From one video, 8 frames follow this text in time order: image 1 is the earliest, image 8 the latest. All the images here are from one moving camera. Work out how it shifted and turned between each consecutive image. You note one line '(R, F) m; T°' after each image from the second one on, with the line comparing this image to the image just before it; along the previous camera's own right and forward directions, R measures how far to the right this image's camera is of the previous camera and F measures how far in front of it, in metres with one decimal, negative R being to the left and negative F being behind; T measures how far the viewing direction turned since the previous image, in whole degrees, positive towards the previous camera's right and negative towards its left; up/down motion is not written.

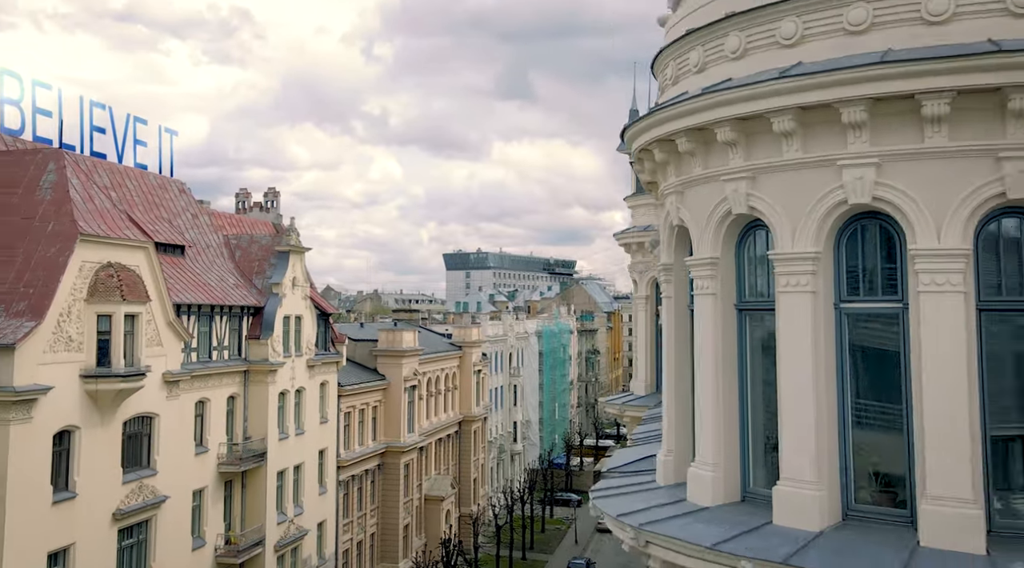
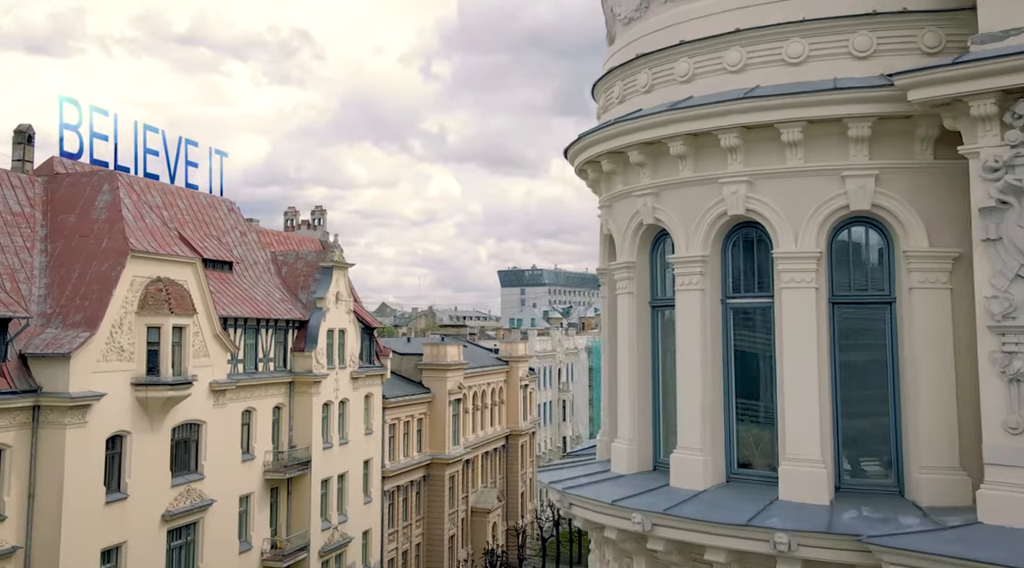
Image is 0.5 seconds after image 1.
(+1.4, -1.9) m; -3°
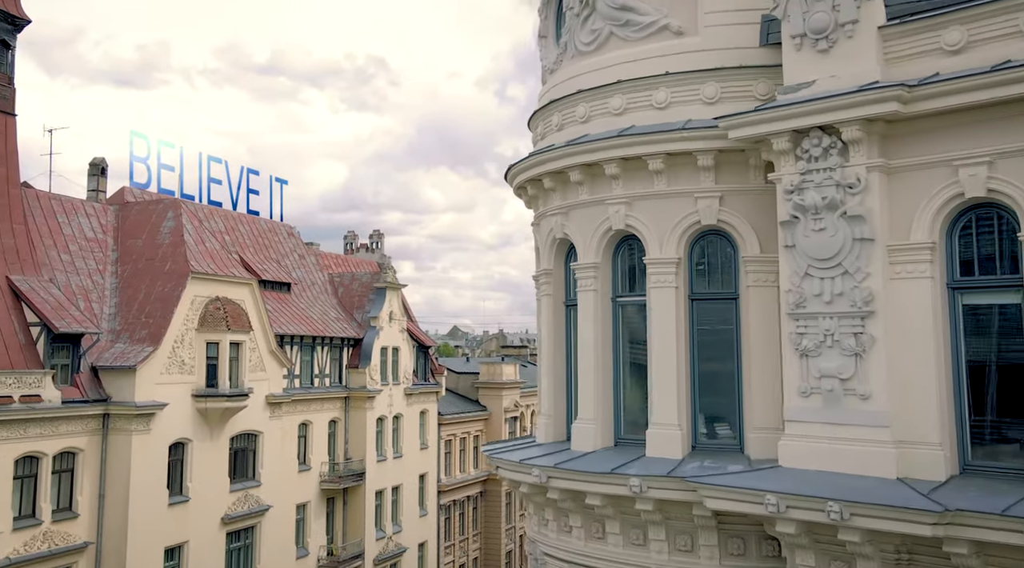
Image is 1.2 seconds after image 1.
(+2.0, -2.8) m; -4°
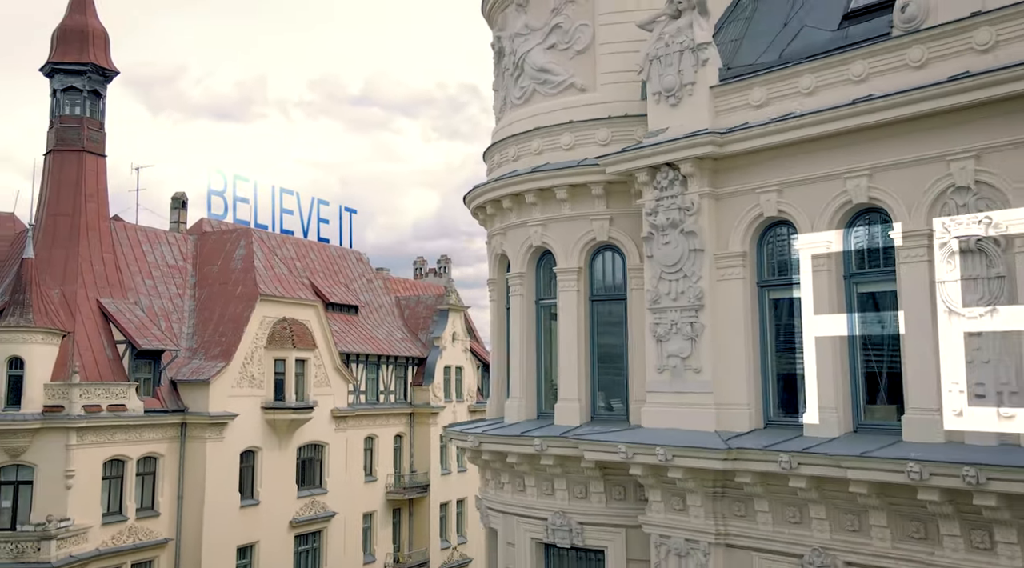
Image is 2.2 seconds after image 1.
(+2.6, -3.5) m; -5°
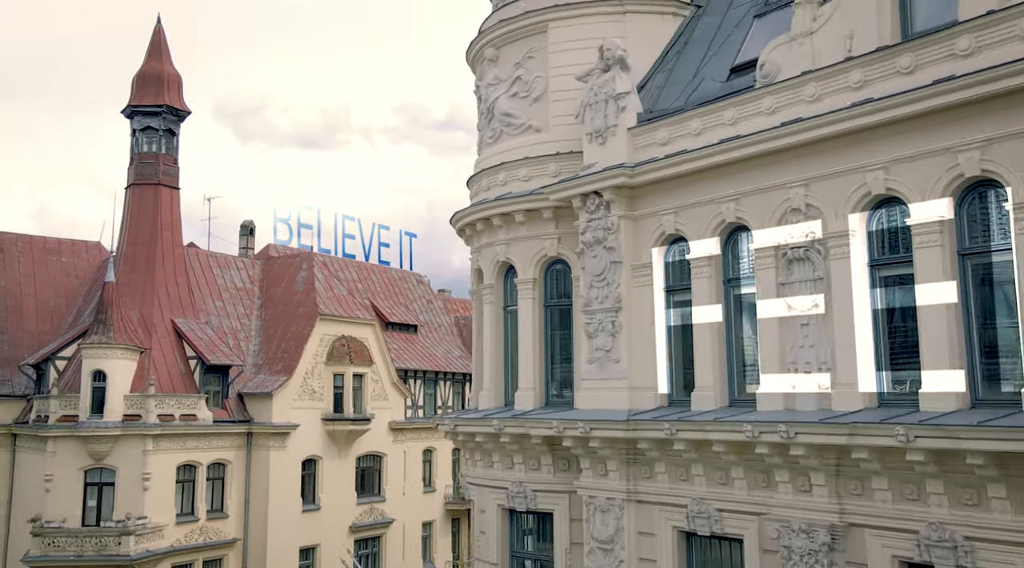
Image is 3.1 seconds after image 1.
(+2.3, -3.3) m; -5°
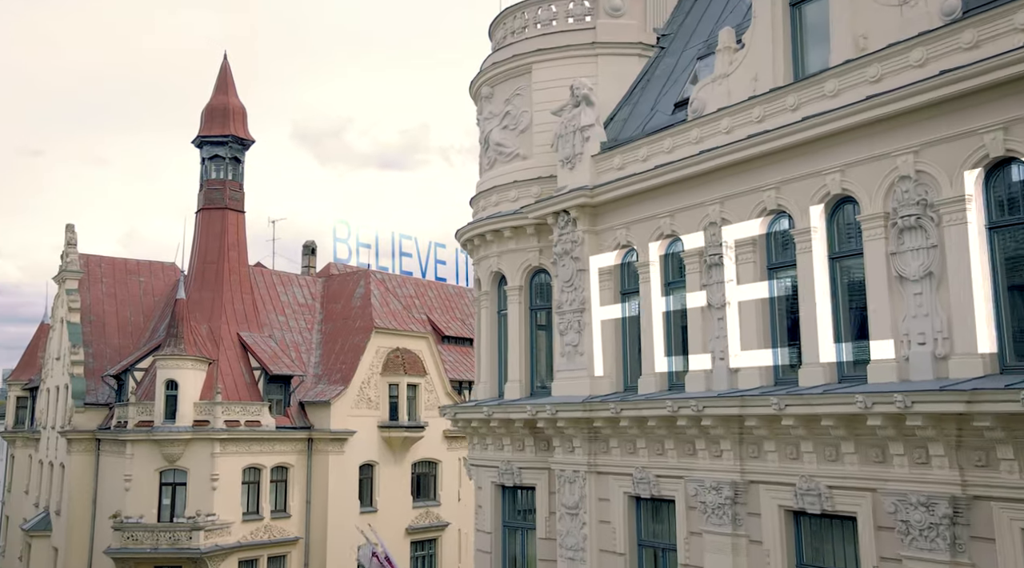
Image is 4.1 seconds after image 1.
(+2.0, -3.1) m; -4°
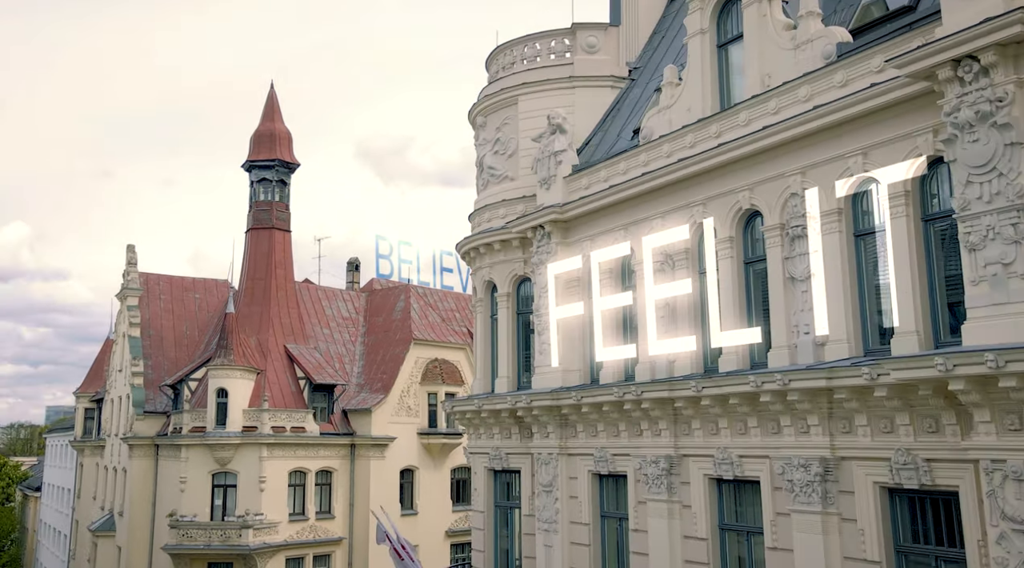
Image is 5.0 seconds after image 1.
(+1.8, -2.9) m; -3°
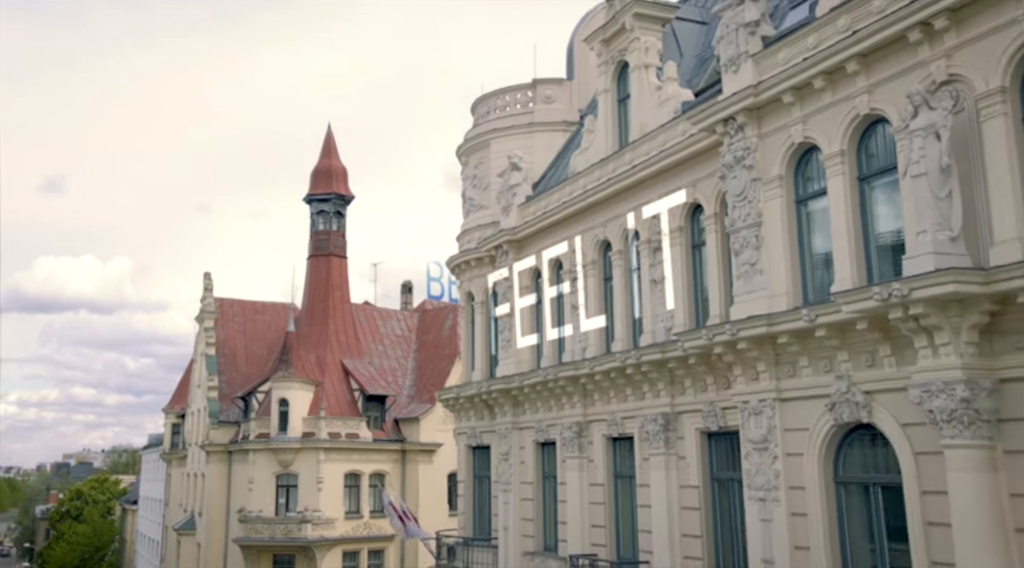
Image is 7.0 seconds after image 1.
(+3.5, -5.5) m; -5°
